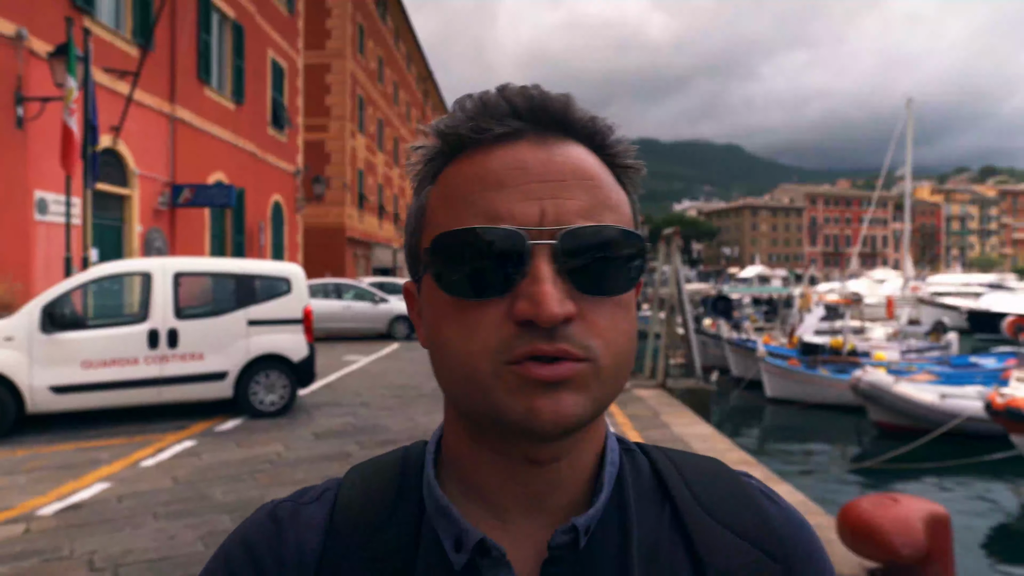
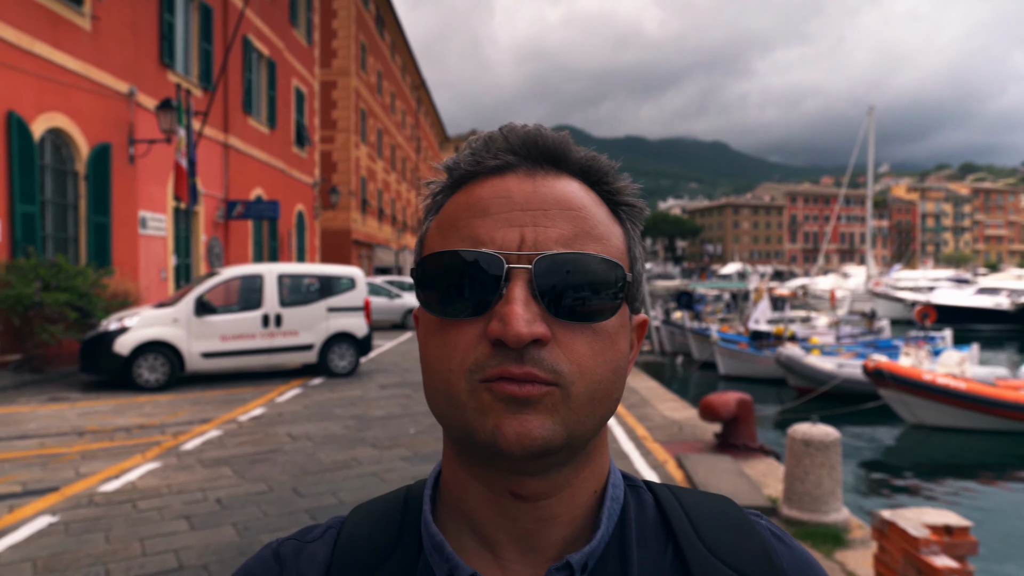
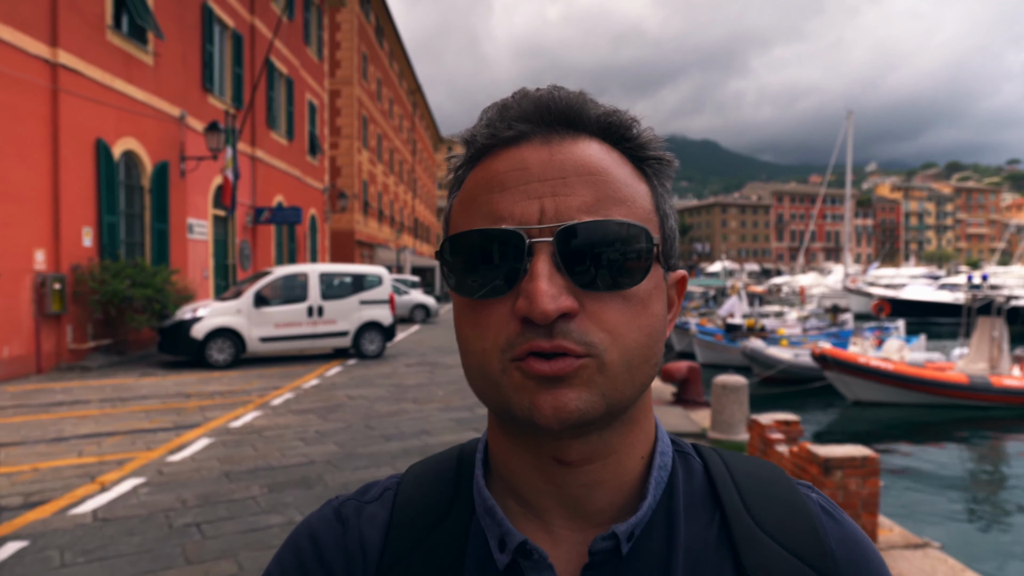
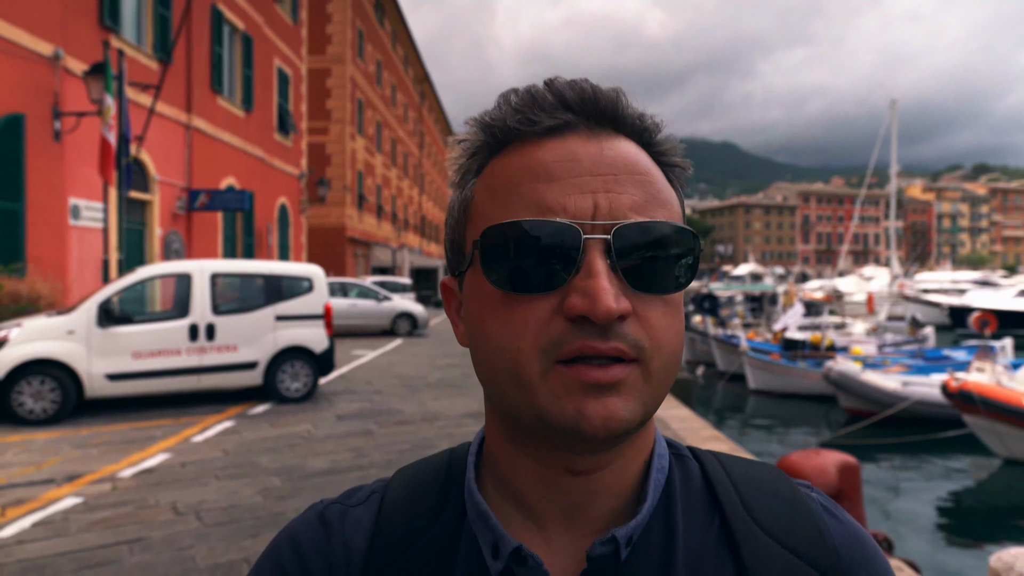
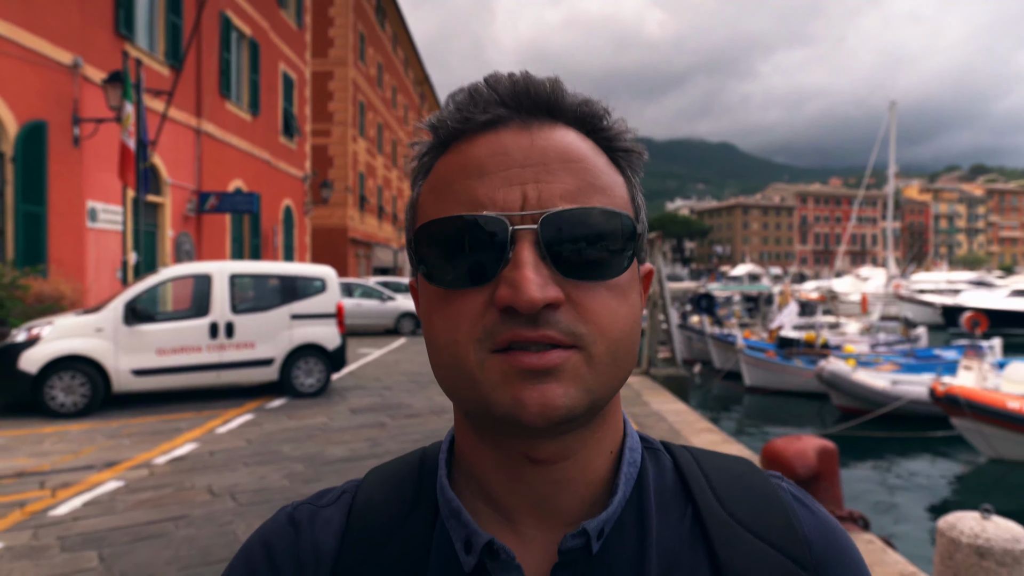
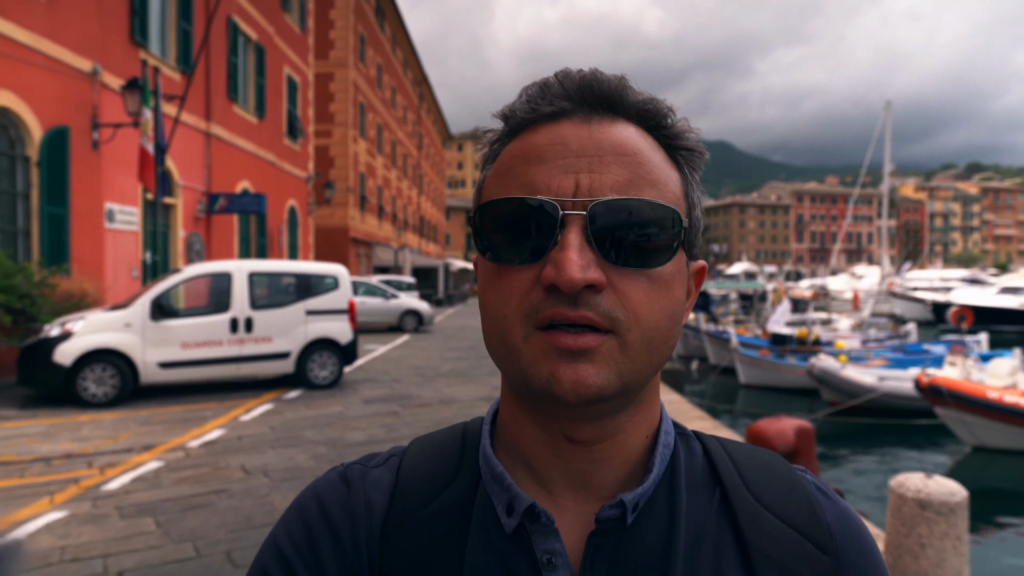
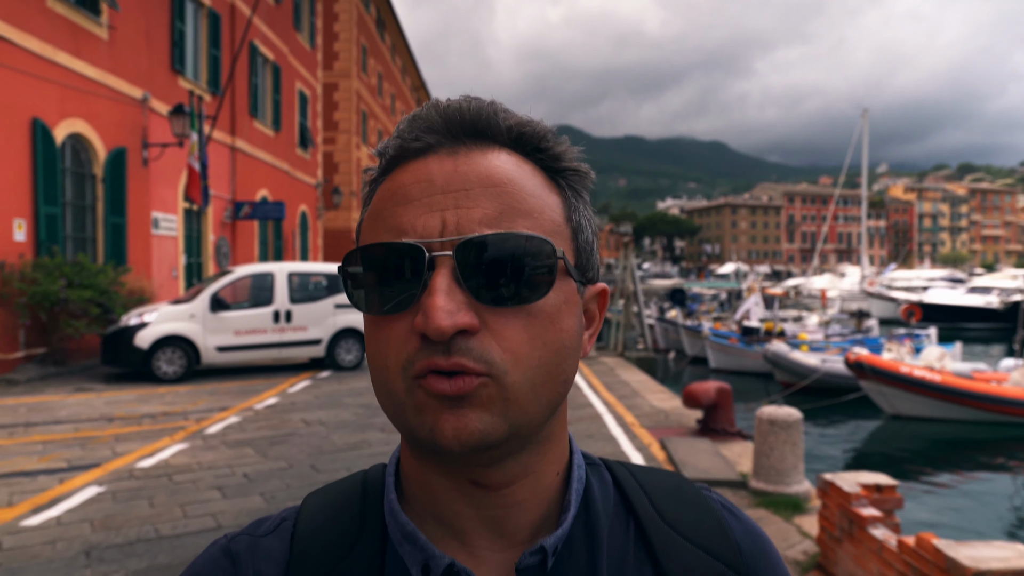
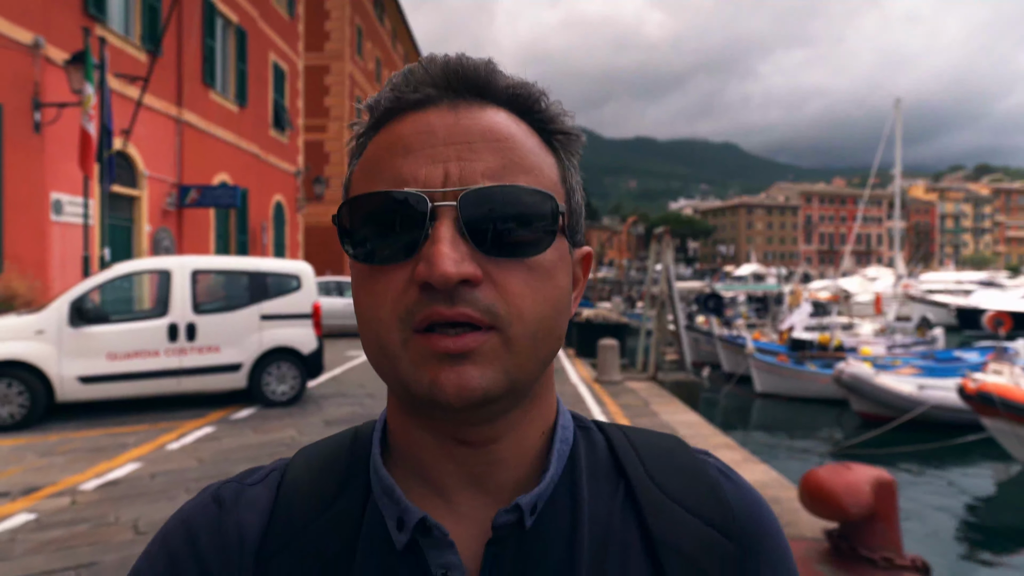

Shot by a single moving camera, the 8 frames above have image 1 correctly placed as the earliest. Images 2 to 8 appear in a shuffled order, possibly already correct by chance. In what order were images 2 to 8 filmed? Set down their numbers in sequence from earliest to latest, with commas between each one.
8, 4, 5, 6, 2, 7, 3
